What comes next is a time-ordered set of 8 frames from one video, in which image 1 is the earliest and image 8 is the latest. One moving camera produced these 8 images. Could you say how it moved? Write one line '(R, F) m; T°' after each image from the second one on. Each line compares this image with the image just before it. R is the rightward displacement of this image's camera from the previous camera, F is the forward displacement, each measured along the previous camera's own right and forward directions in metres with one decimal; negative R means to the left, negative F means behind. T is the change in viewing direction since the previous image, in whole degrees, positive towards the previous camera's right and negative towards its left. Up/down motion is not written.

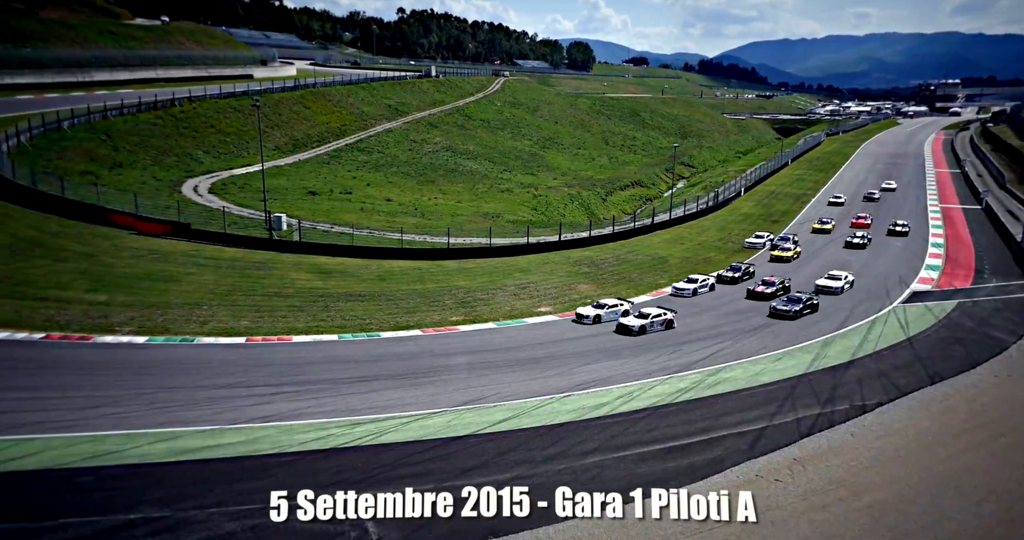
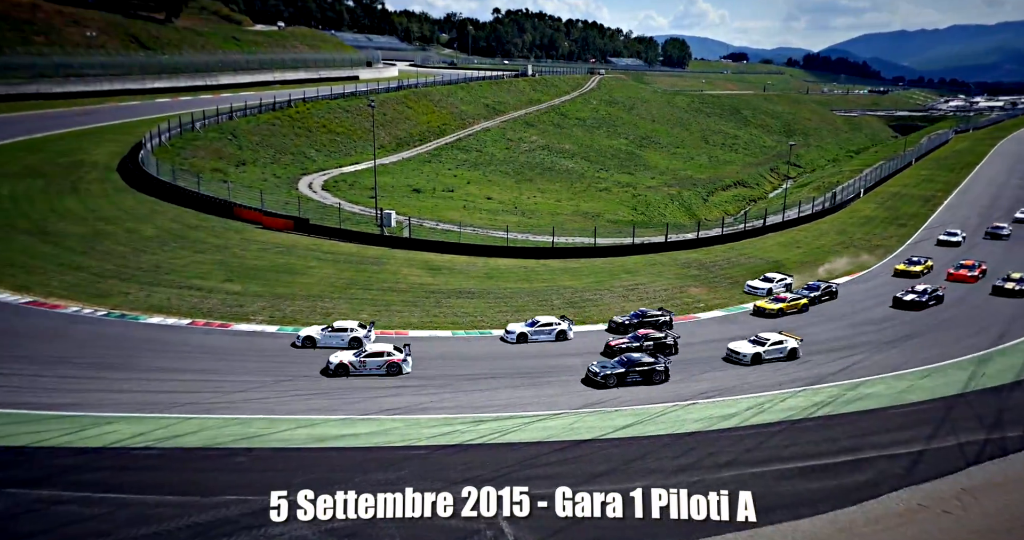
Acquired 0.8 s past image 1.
(-0.7, 0.0) m; -7°
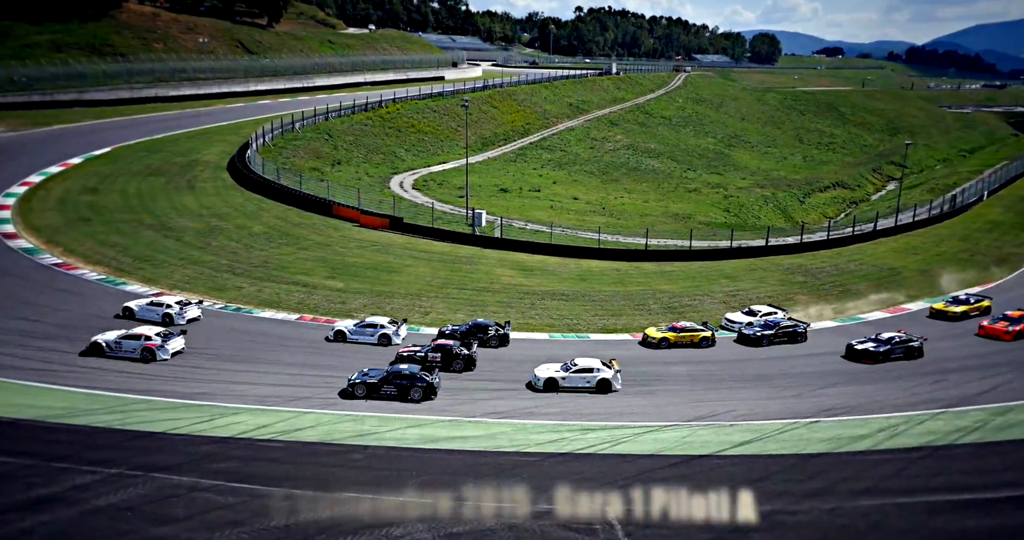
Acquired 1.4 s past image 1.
(-0.7, 0.0) m; -6°
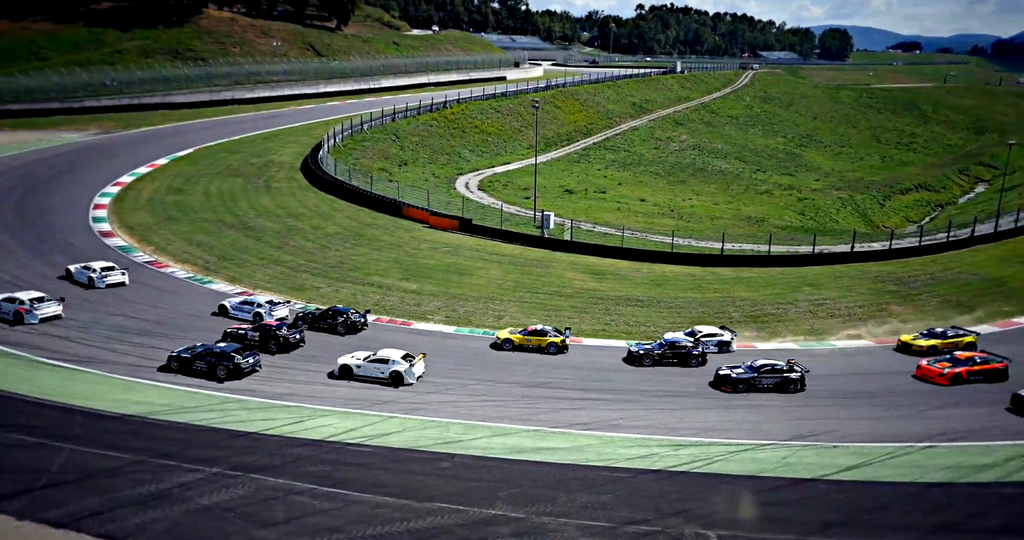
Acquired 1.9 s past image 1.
(-0.7, +0.1) m; -4°
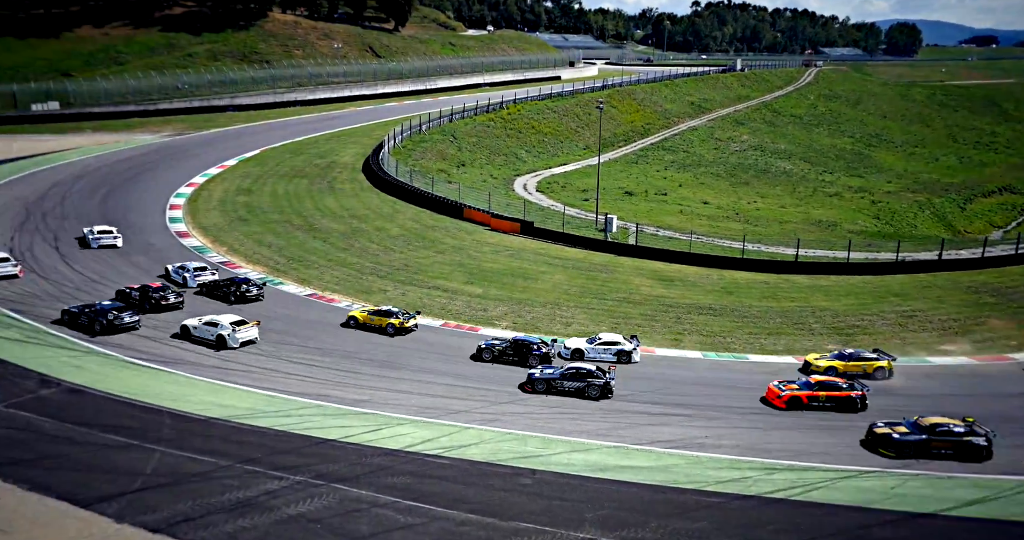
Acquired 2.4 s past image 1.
(-0.7, +0.4) m; -4°
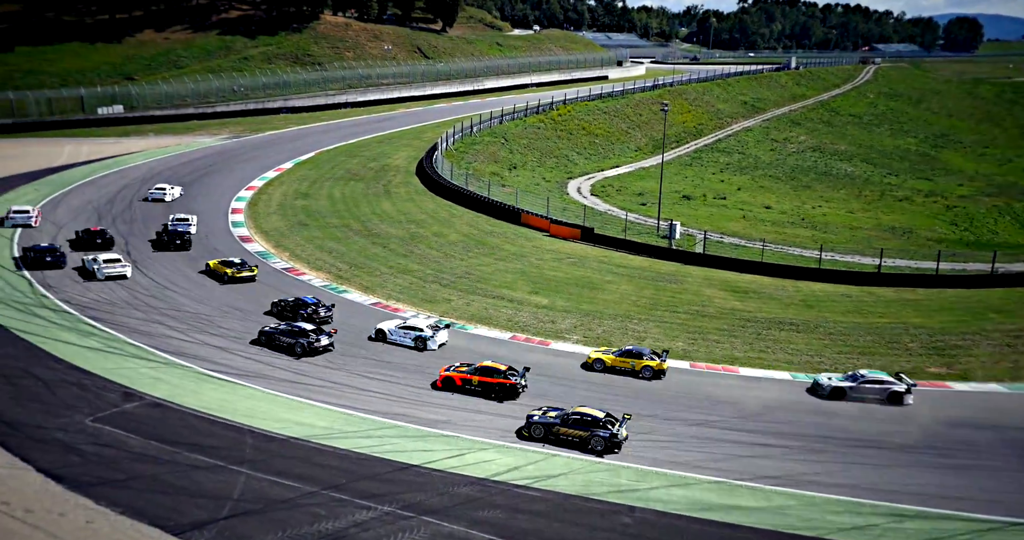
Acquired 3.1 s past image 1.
(-1.2, +0.9) m; -3°
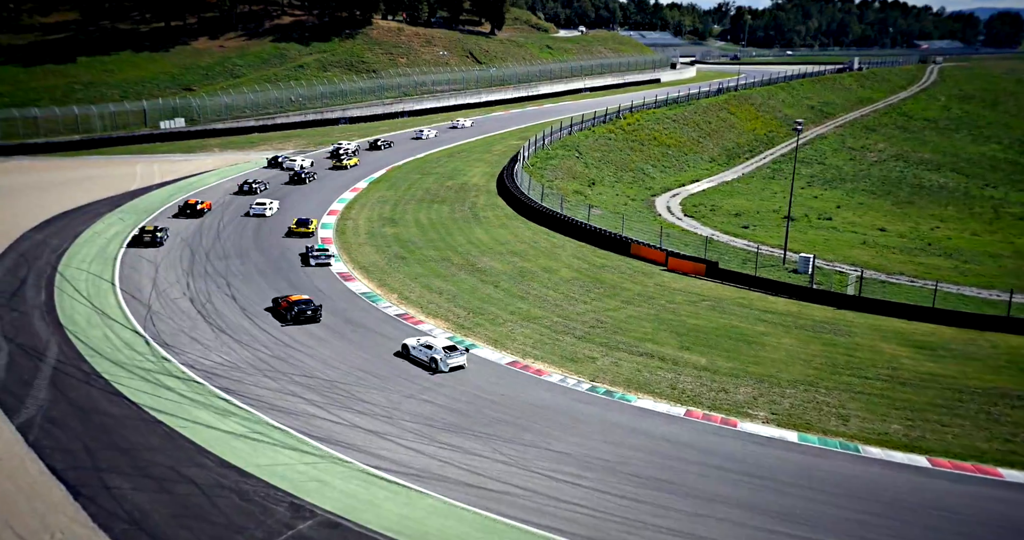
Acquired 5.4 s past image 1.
(-5.2, +4.0) m; -2°
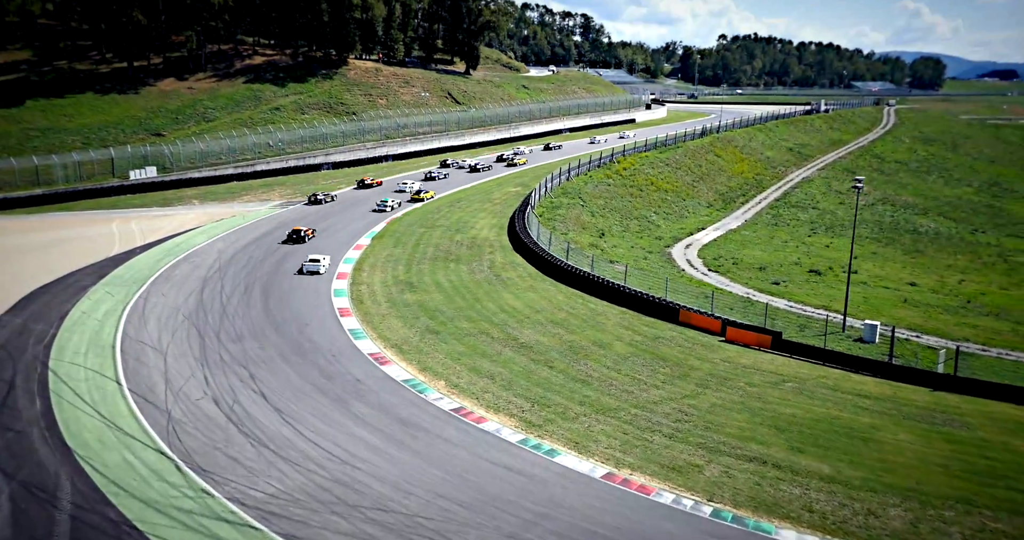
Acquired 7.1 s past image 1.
(-4.9, +4.7) m; +3°
